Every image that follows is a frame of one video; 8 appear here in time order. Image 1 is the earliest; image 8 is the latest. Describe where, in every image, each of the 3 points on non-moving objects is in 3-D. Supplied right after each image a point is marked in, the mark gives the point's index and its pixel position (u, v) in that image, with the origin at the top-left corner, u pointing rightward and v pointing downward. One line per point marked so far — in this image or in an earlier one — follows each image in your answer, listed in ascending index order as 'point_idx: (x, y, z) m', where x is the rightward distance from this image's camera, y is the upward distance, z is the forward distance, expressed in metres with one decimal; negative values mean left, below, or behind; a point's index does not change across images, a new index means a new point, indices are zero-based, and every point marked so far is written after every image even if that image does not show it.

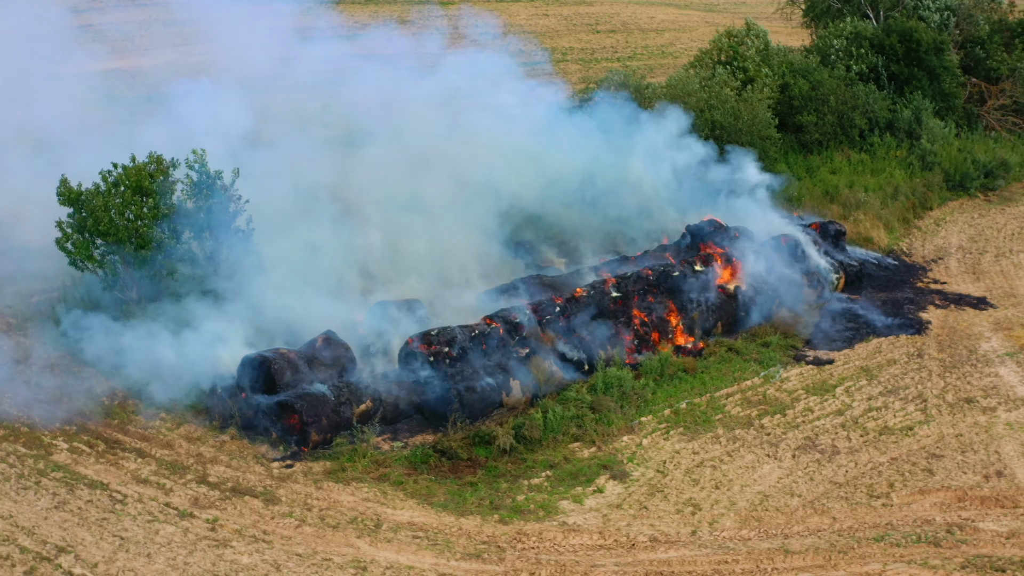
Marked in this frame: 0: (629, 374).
0: (+0.9, -0.7, +7.7) m
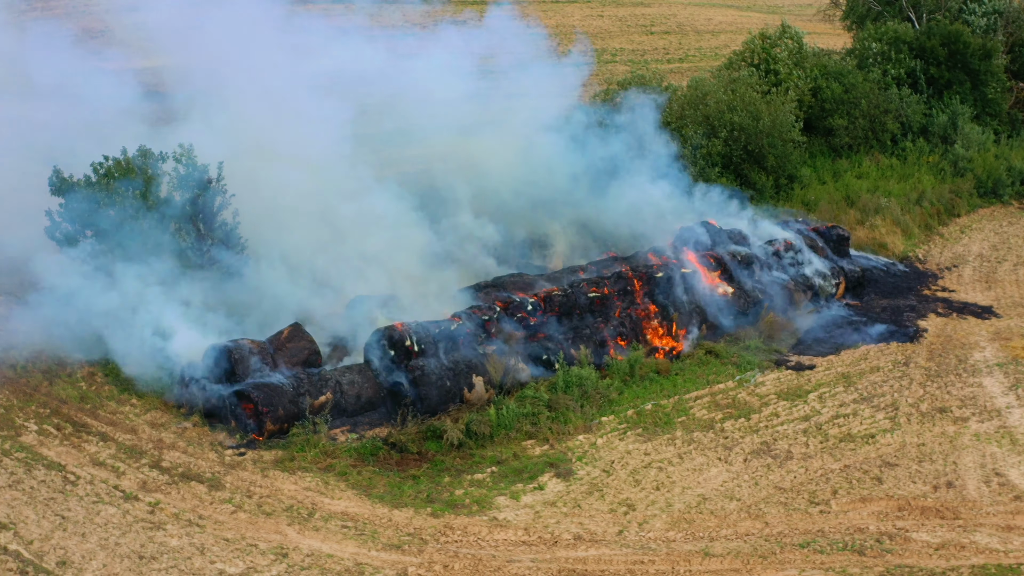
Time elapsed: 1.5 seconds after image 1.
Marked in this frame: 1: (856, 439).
0: (+0.6, -0.7, +7.7) m
1: (+2.5, -1.1, +6.9) m
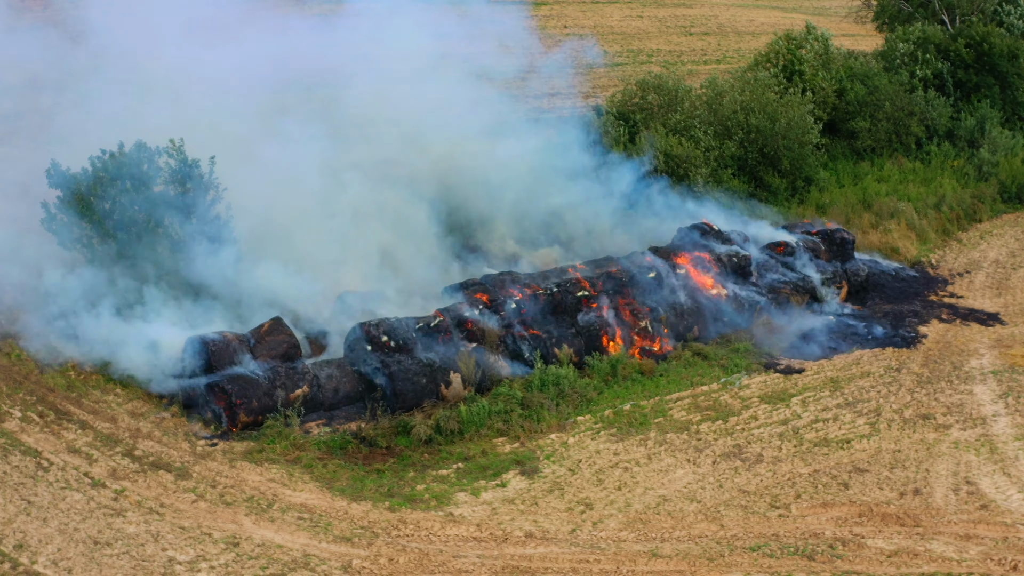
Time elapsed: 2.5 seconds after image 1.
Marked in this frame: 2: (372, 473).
0: (+0.5, -0.7, +7.7) m
1: (+2.3, -1.1, +6.8) m
2: (-0.9, -1.2, +6.3) m
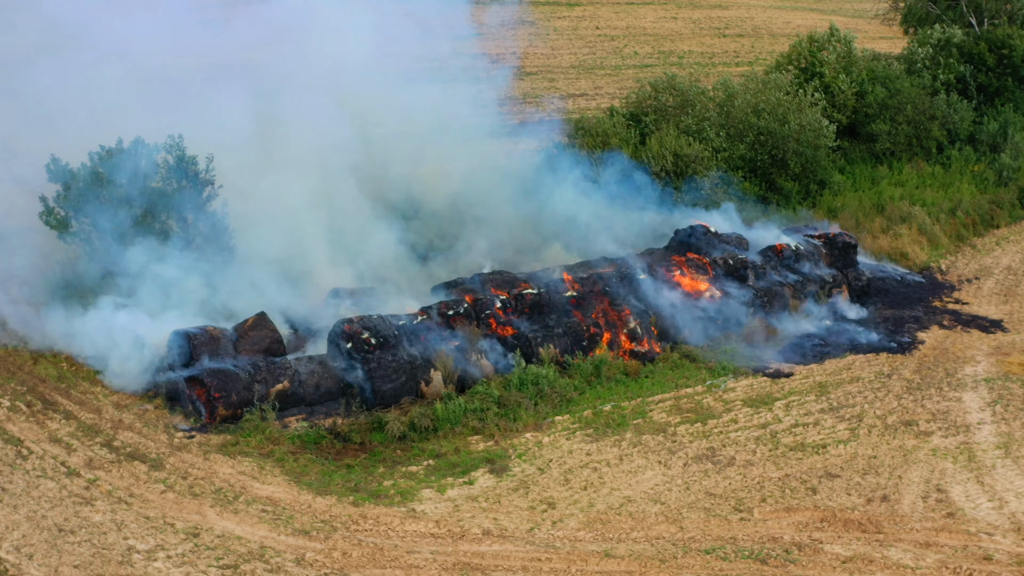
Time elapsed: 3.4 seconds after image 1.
0: (+0.3, -0.7, +7.7) m
1: (+2.1, -1.1, +6.7) m
2: (-1.1, -1.2, +6.3) m
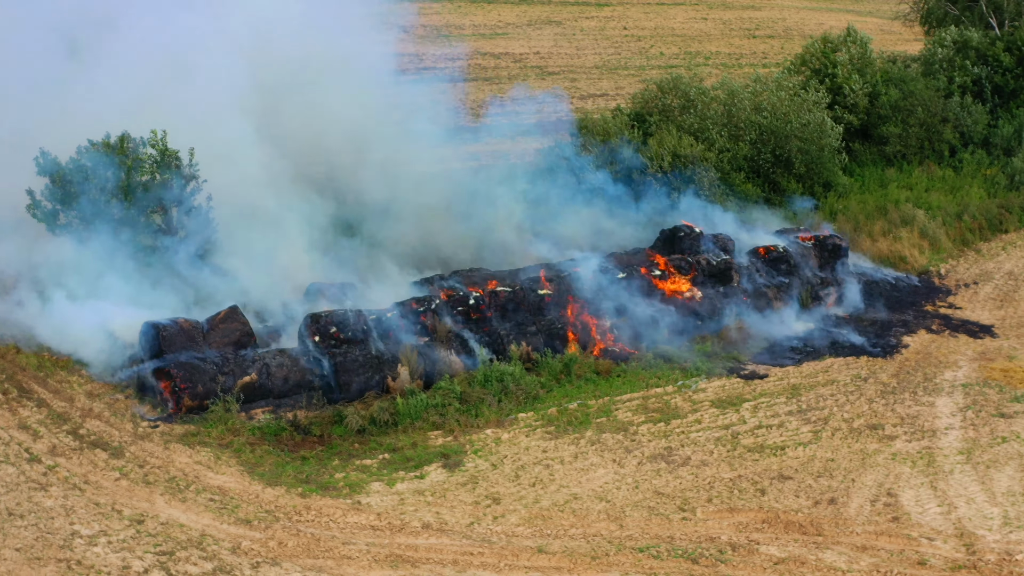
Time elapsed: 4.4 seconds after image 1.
0: (+0.1, -0.7, +7.7) m
1: (+1.8, -1.1, +6.7) m
2: (-1.4, -1.2, +6.4) m
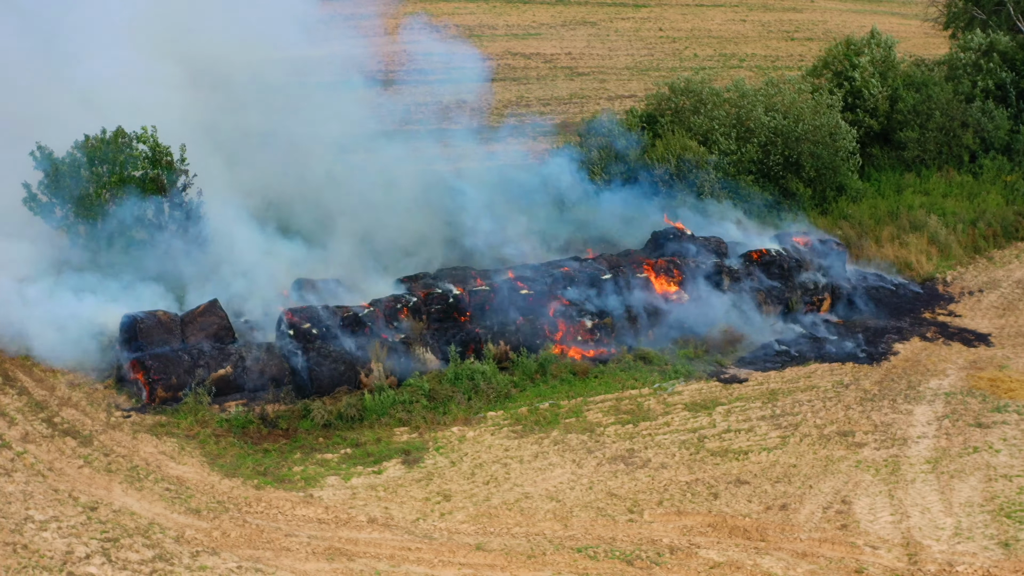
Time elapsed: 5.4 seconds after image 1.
0: (-0.2, -0.7, +7.7) m
1: (+1.5, -1.2, +6.6) m
2: (-1.7, -1.1, +6.5) m
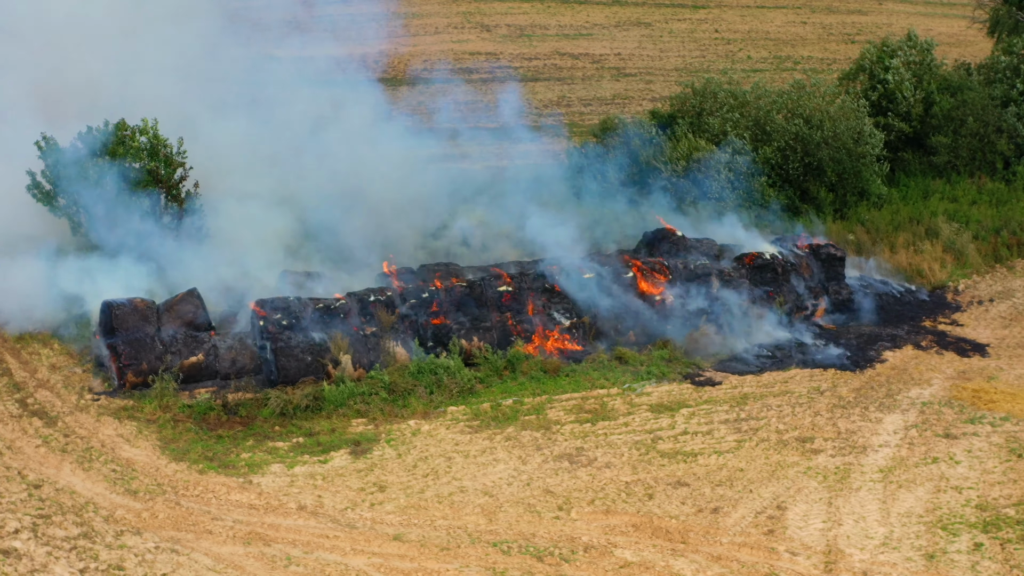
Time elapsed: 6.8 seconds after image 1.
0: (-0.4, -0.6, +7.8) m
1: (+1.1, -1.2, +6.6) m
2: (-2.1, -1.0, +6.6) m
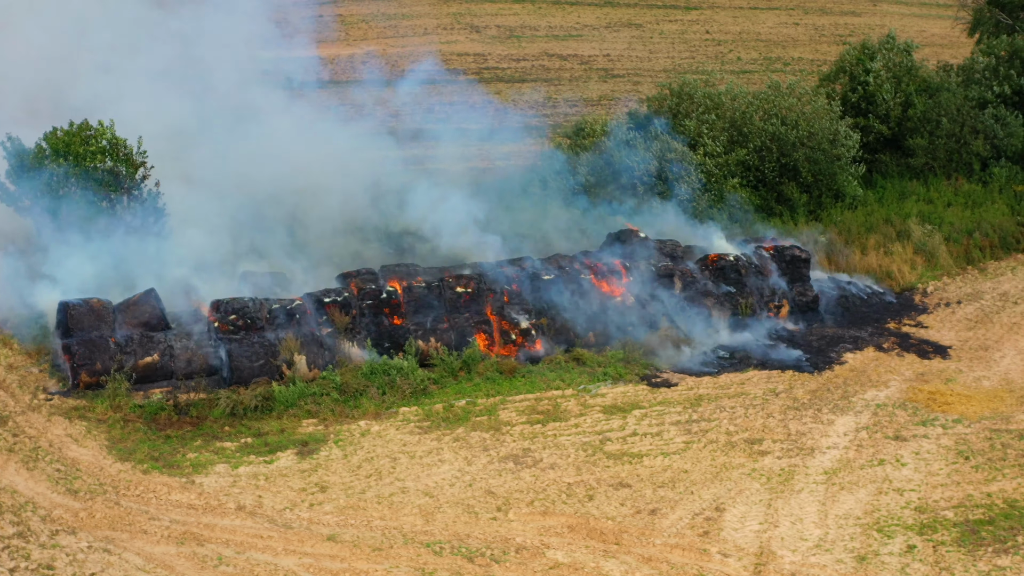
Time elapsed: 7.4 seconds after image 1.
0: (-0.8, -0.6, +7.8) m
1: (+0.8, -1.2, +6.6) m
2: (-2.5, -1.0, +6.6) m
